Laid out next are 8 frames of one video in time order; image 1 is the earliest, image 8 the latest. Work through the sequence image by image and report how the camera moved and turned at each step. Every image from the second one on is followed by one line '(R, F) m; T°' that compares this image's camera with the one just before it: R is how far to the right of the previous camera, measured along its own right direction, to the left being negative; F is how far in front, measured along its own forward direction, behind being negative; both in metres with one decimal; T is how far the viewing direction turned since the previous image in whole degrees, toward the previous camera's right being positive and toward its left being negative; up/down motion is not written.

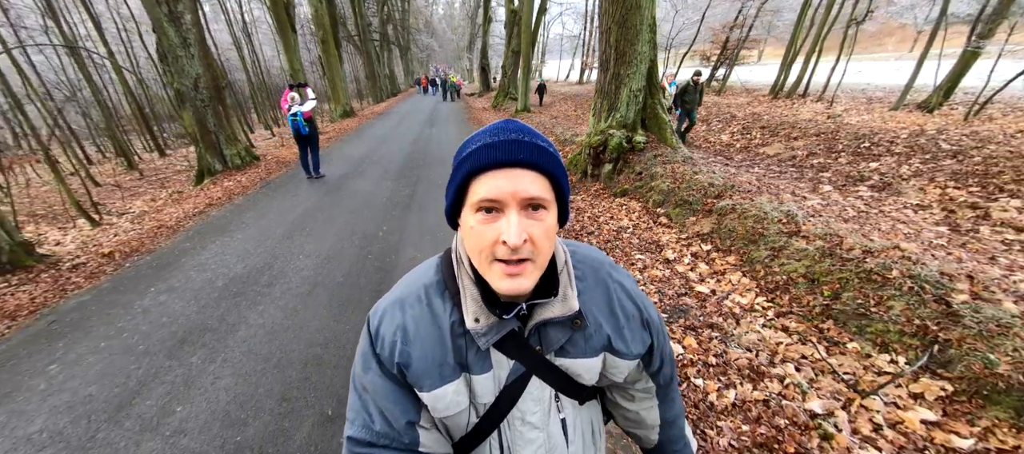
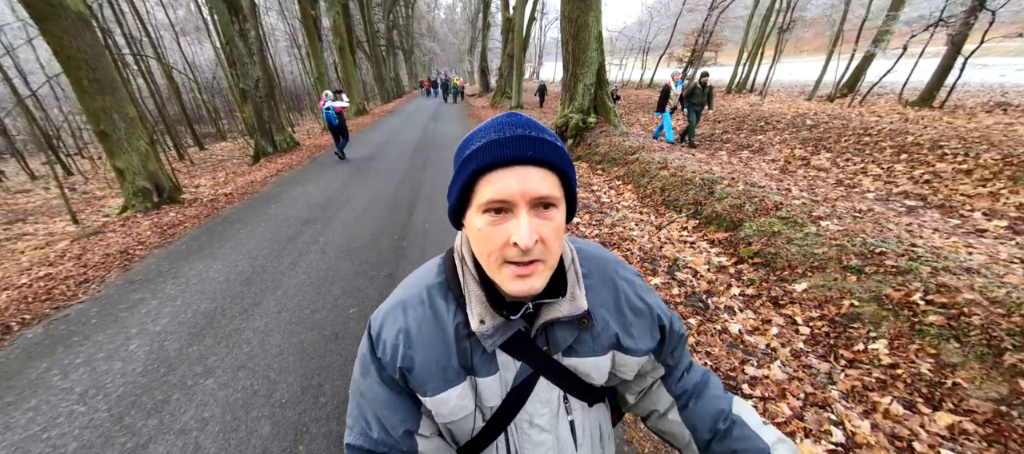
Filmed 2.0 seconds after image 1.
(+0.4, -2.6) m; 0°
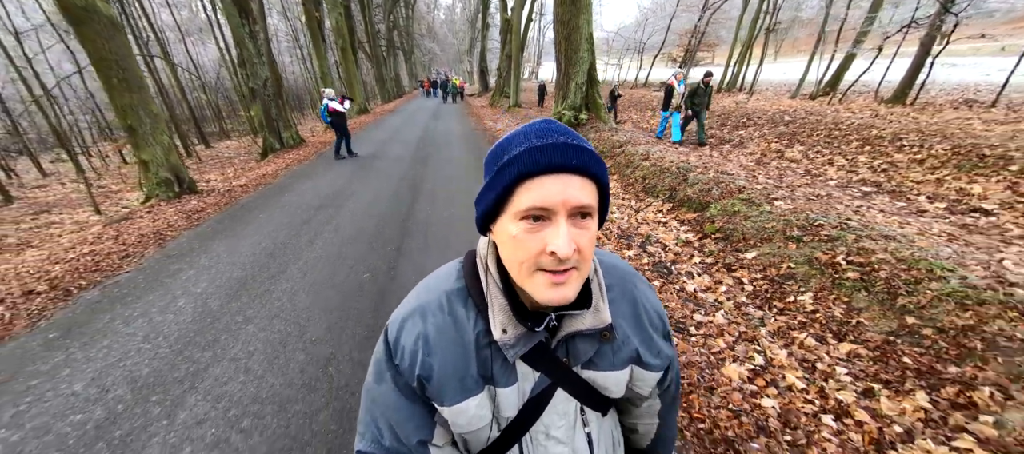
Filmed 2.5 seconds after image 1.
(+0.1, -0.6) m; 0°
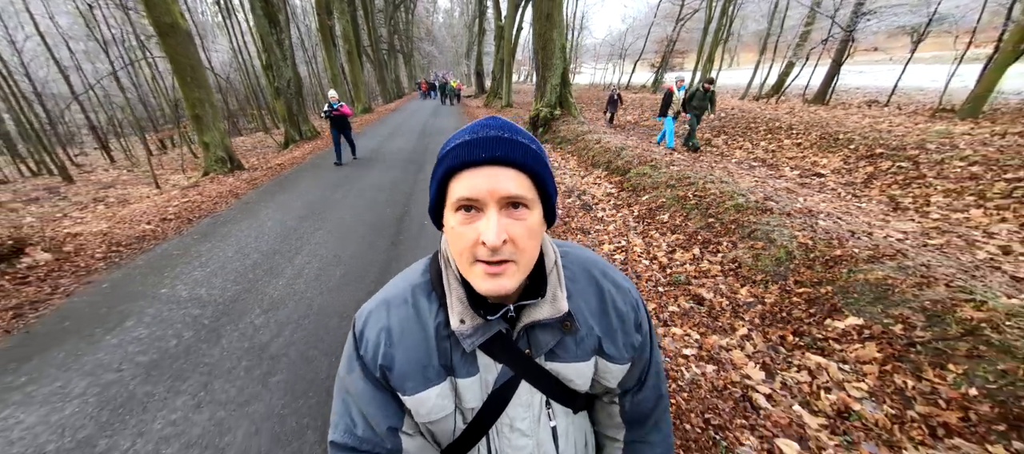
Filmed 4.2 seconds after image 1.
(+0.4, -2.1) m; 0°
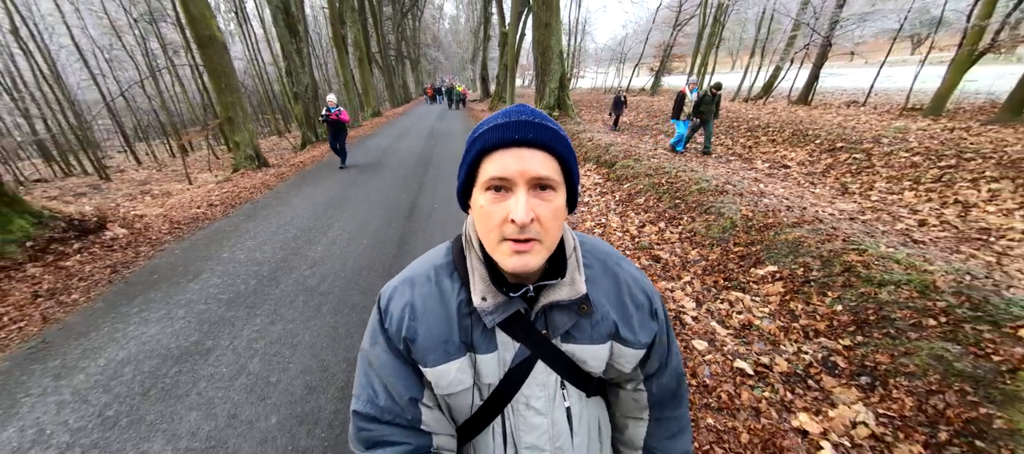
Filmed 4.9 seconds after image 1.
(+0.1, -0.9) m; -1°
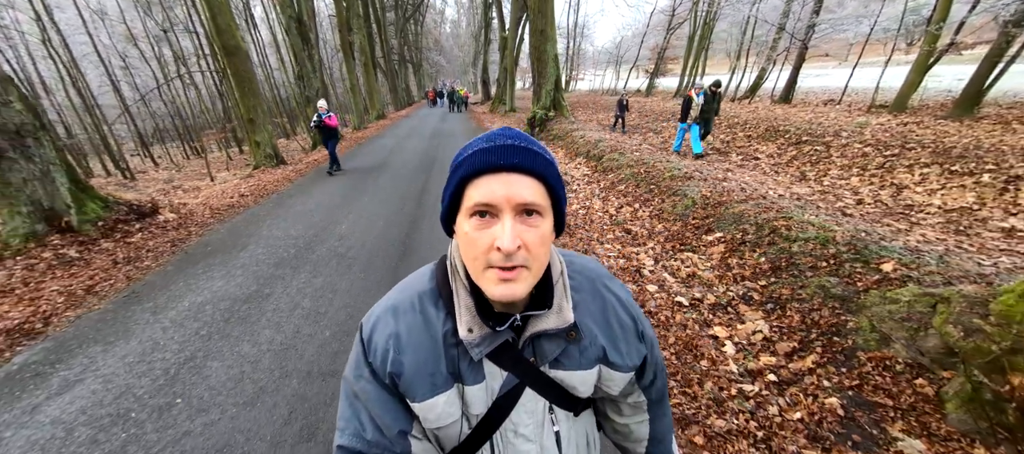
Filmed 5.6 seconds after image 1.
(+0.1, -0.9) m; 0°
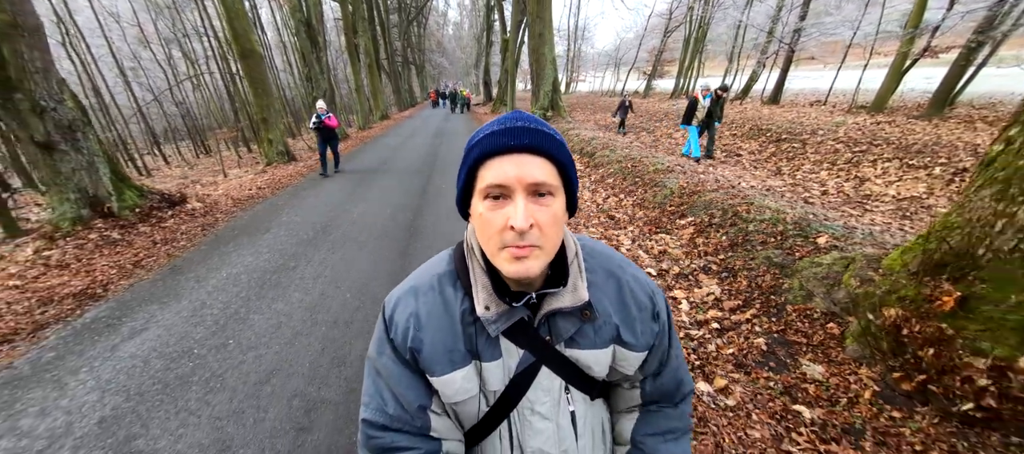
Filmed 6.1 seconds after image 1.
(+0.1, -0.6) m; 0°
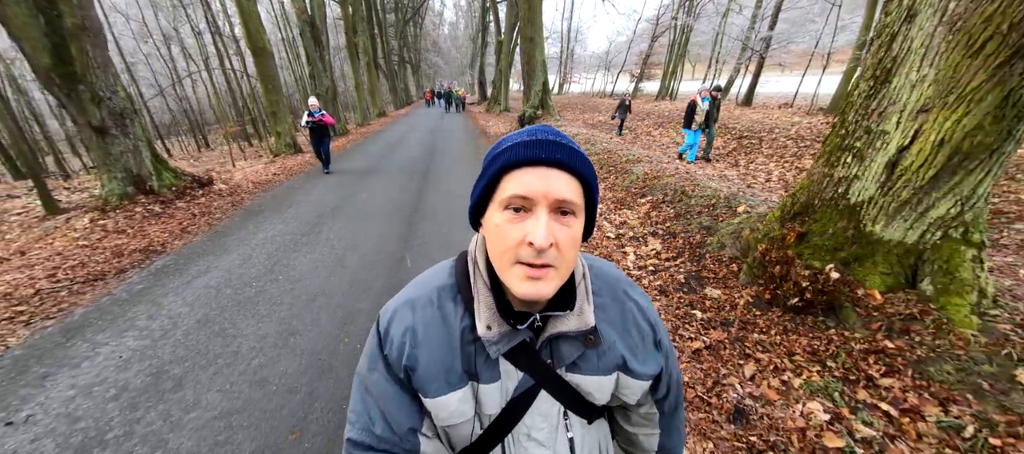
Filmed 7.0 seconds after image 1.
(+0.1, -1.0) m; +1°
